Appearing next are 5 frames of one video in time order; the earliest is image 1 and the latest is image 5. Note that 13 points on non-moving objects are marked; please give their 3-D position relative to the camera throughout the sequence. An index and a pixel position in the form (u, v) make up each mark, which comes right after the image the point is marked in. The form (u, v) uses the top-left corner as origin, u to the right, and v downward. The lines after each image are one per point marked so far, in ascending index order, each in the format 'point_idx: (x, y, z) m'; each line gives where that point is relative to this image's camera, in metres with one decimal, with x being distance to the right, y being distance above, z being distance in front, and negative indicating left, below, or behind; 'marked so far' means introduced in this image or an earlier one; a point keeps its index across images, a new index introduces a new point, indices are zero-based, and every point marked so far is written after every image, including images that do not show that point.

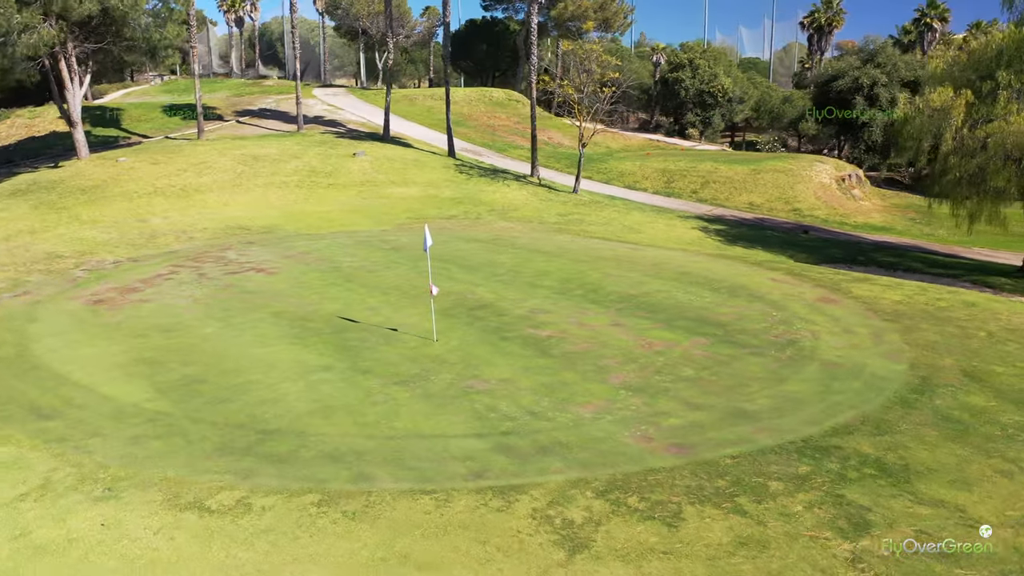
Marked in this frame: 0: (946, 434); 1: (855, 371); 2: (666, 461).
0: (+5.1, -1.7, +9.6) m
1: (+4.8, -1.2, +11.6) m
2: (+1.7, -1.8, +8.8) m
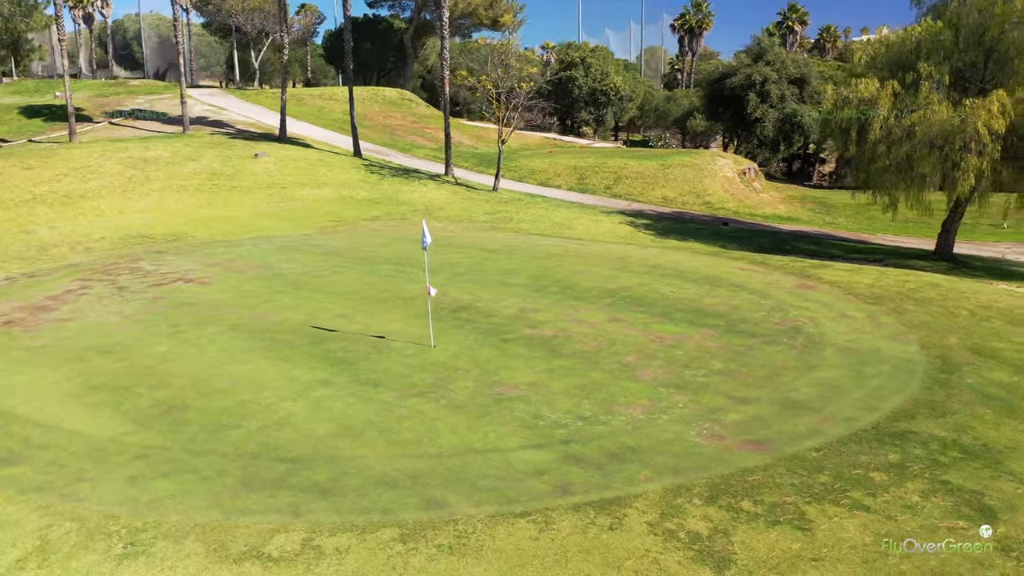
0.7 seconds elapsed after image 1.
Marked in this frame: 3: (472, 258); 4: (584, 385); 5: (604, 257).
0: (+5.7, -1.4, +9.5) m
1: (+5.1, -0.9, +11.5) m
2: (+2.4, -1.7, +8.3) m
3: (-0.9, +0.7, +18.5) m
4: (+0.9, -1.2, +10.3) m
5: (+2.0, +0.7, +18.3) m
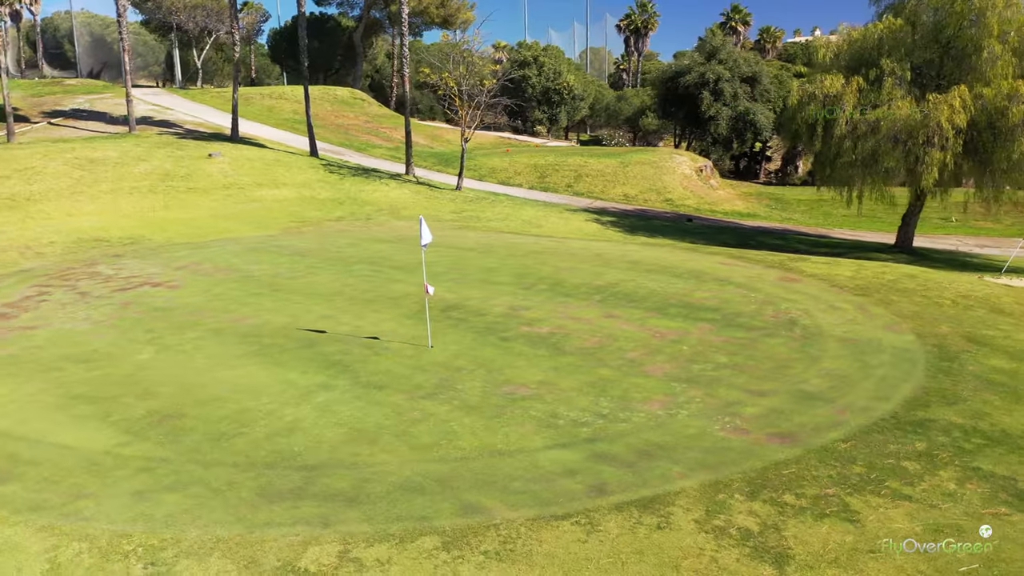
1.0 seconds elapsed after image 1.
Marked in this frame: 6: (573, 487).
0: (+5.8, -1.3, +9.7) m
1: (+5.1, -0.8, +11.6) m
2: (+2.7, -1.6, +8.2) m
3: (-1.4, +0.7, +18.1) m
4: (+1.1, -1.2, +10.1) m
5: (+1.5, +0.8, +18.2) m
6: (+0.6, -1.8, +7.5) m
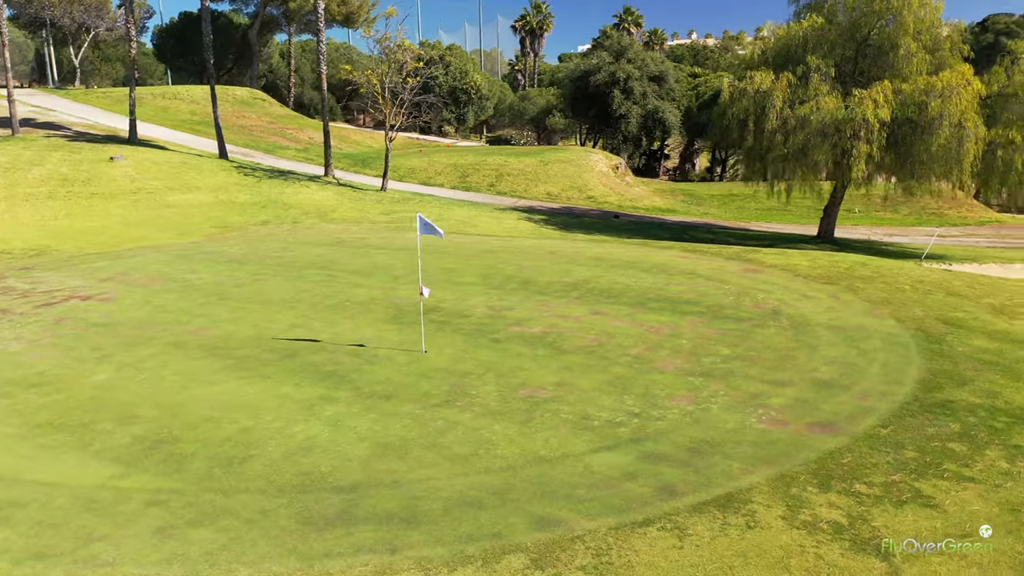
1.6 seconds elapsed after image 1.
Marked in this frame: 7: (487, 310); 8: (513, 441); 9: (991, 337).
0: (+6.0, -1.0, +10.0) m
1: (+5.0, -0.6, +11.8) m
2: (+3.1, -1.5, +8.1) m
3: (-2.3, +0.6, +17.4) m
4: (+1.2, -1.1, +9.8) m
5: (+0.6, +0.8, +17.8) m
6: (+1.1, -1.7, +7.1) m
7: (-0.4, -0.3, +13.0) m
8: (0.0, -1.5, +8.2) m
9: (+6.7, -0.7, +11.6) m
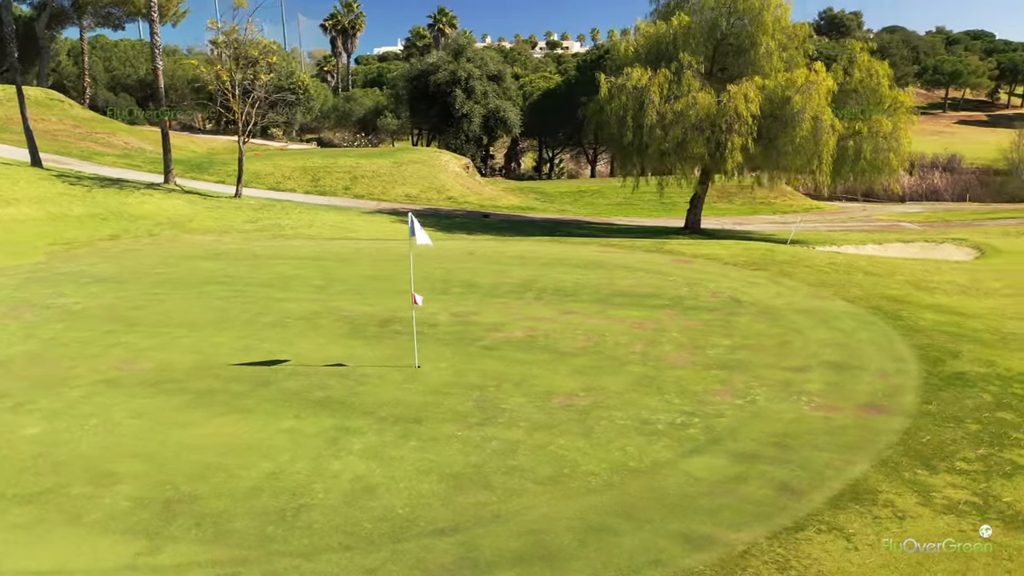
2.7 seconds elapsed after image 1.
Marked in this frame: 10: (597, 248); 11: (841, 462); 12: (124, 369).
0: (+6.1, -0.7, +10.7) m
1: (+4.6, -0.3, +12.2) m
2: (+3.7, -1.3, +8.1) m
3: (-3.9, +0.4, +15.9) m
4: (+1.5, -1.0, +9.4) m
5: (-1.2, +0.7, +17.0) m
6: (+2.0, -1.7, +6.7) m
7: (-0.9, -0.4, +12.0) m
8: (+0.7, -1.5, +7.5) m
9: (+6.3, -0.3, +12.3) m
10: (+1.8, +0.8, +17.3) m
11: (+2.9, -1.5, +7.2) m
12: (-4.8, -1.0, +10.3) m
